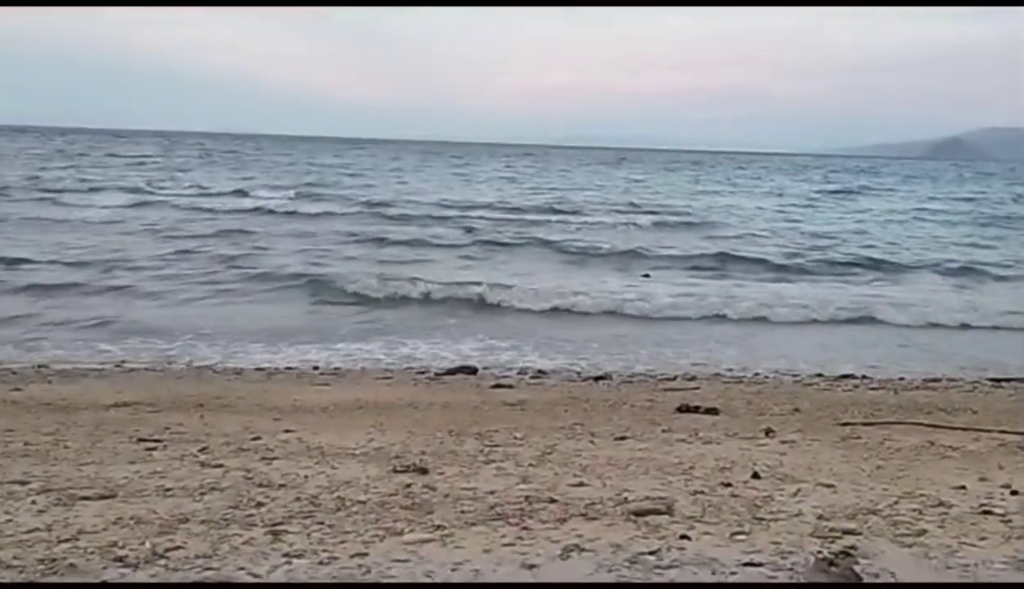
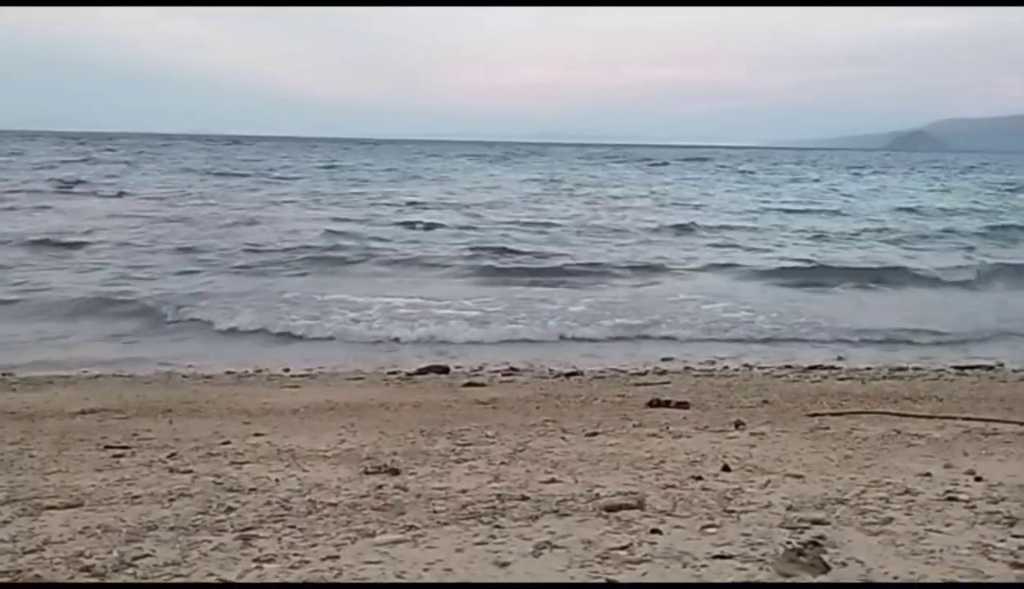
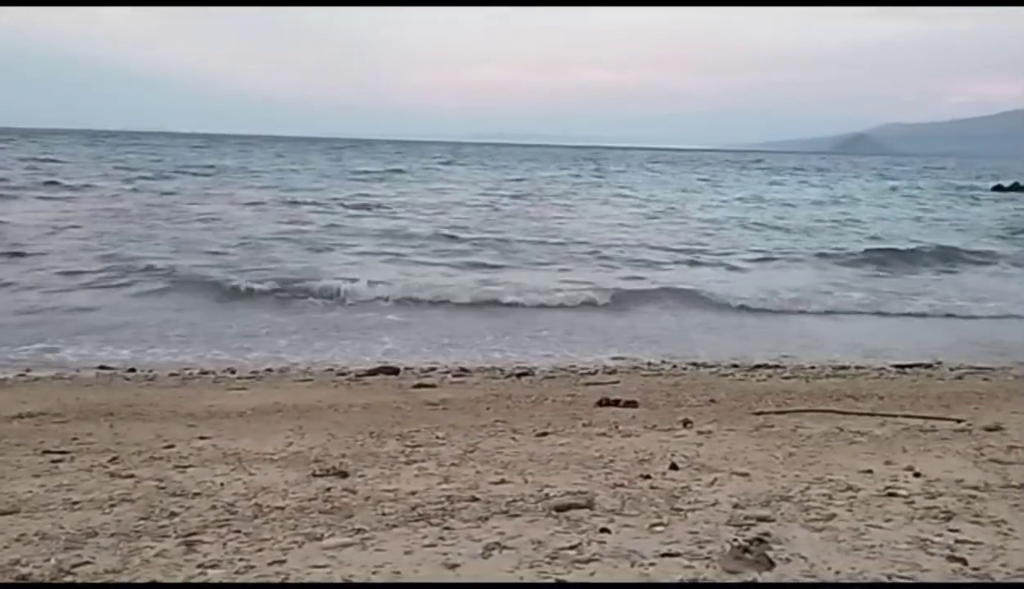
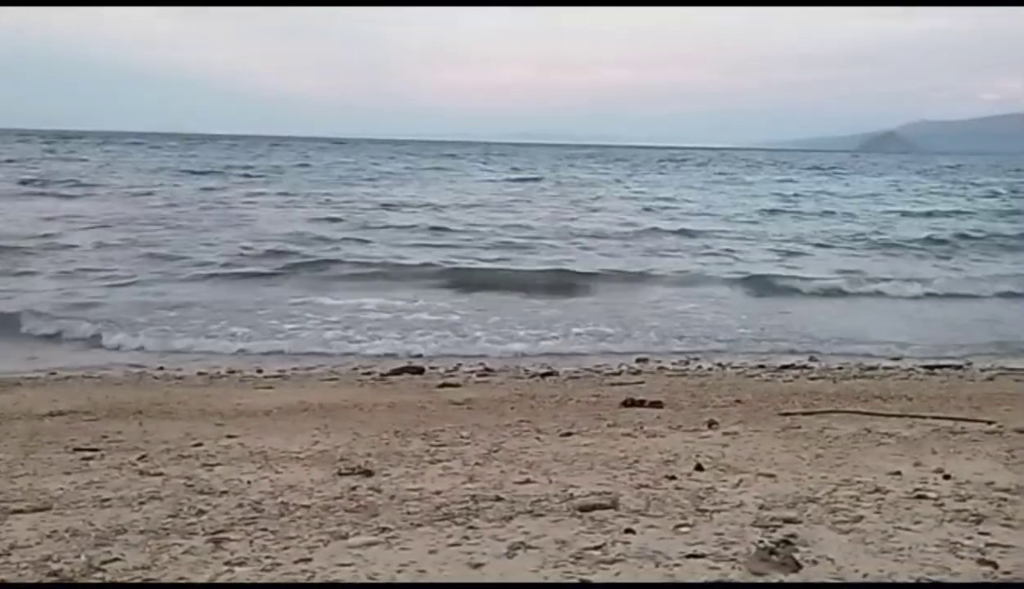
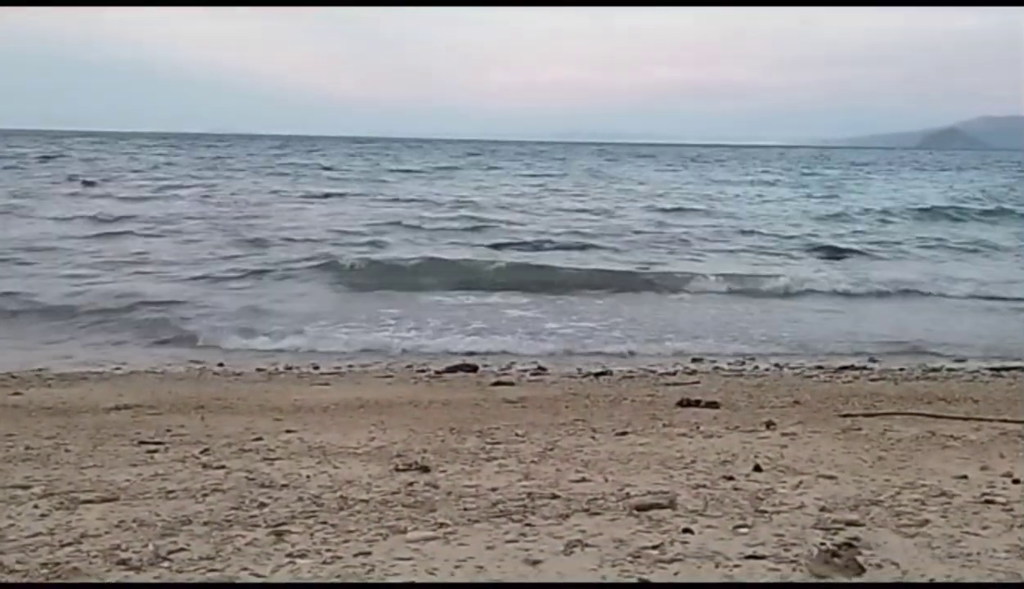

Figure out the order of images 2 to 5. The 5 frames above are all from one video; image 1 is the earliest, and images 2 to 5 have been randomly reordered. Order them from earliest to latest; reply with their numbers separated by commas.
5, 2, 4, 3
